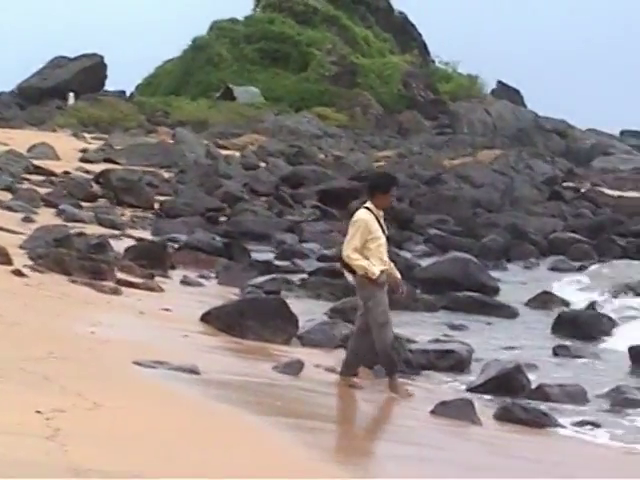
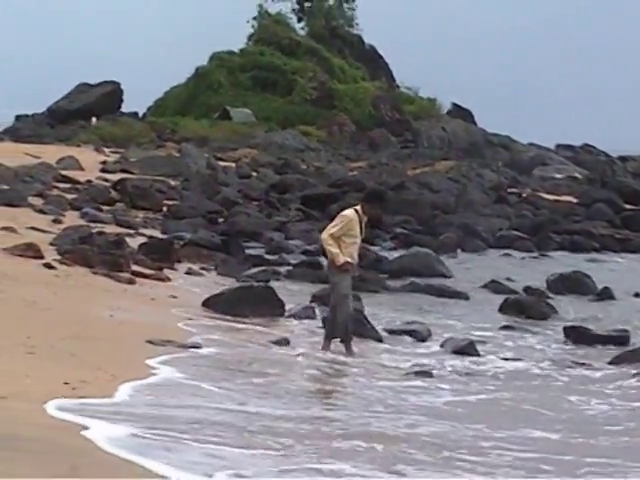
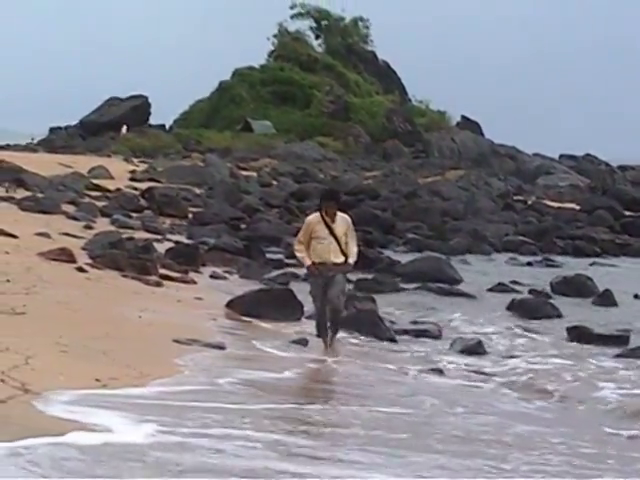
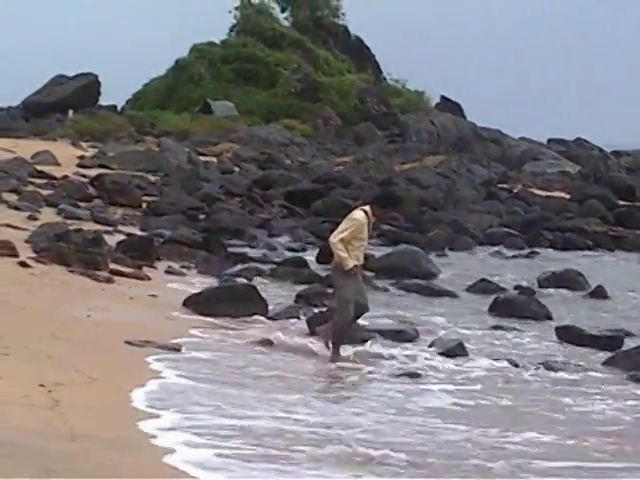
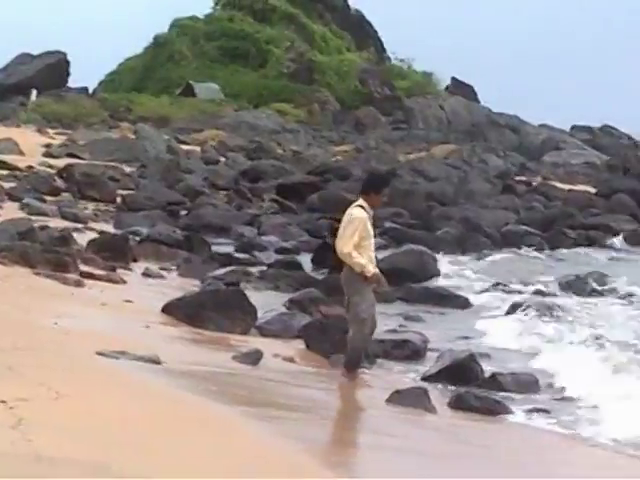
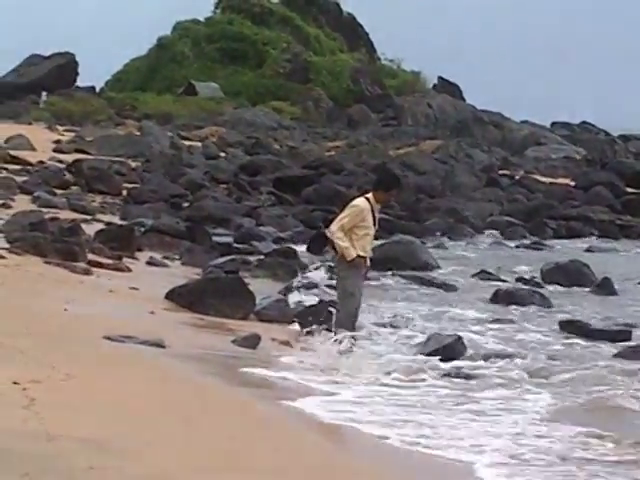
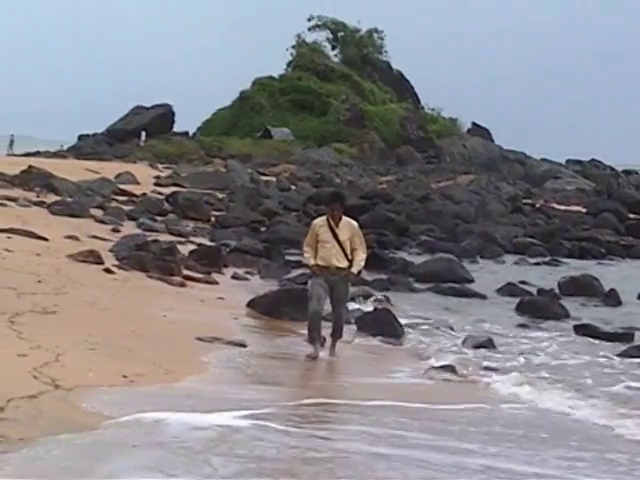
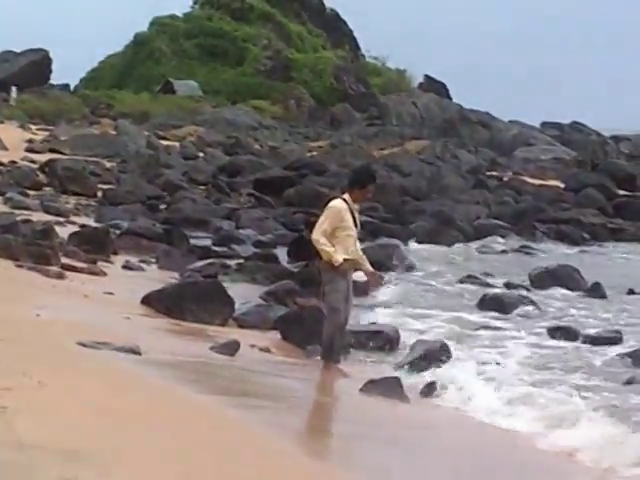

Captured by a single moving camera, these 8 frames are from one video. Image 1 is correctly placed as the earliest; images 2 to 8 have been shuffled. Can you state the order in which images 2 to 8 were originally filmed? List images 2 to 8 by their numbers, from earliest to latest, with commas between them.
5, 8, 6, 4, 2, 3, 7
